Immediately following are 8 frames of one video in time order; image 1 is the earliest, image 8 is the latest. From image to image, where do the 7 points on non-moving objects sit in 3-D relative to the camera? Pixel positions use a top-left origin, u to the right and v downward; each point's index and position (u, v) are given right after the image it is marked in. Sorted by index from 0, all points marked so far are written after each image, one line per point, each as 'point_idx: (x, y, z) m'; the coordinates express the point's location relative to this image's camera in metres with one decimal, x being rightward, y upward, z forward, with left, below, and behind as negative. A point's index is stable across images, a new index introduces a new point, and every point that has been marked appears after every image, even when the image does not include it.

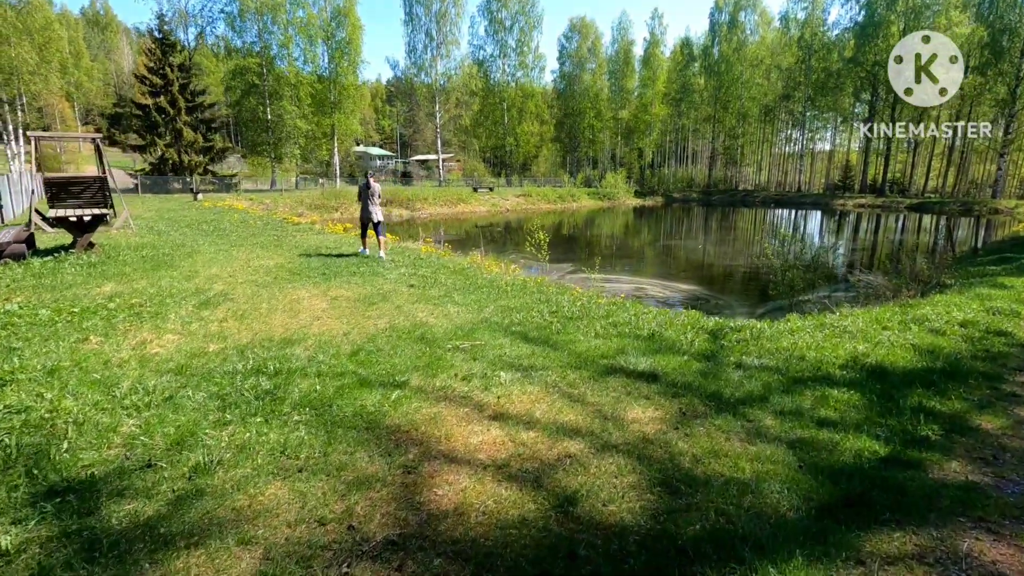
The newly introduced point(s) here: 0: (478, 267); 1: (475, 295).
0: (-0.7, +0.4, +10.6) m
1: (-0.5, -0.1, +7.3) m
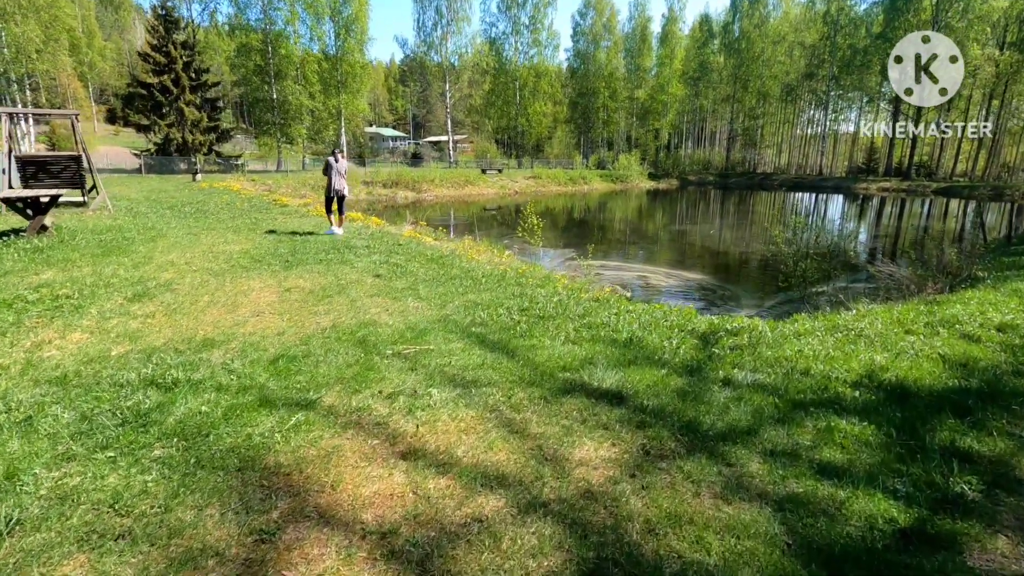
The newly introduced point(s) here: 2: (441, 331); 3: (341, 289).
0: (-1.0, +0.6, +9.9) m
1: (-0.9, 0.0, +6.6) m
2: (-0.7, -0.4, +5.0) m
3: (-2.1, 0.0, +6.7) m
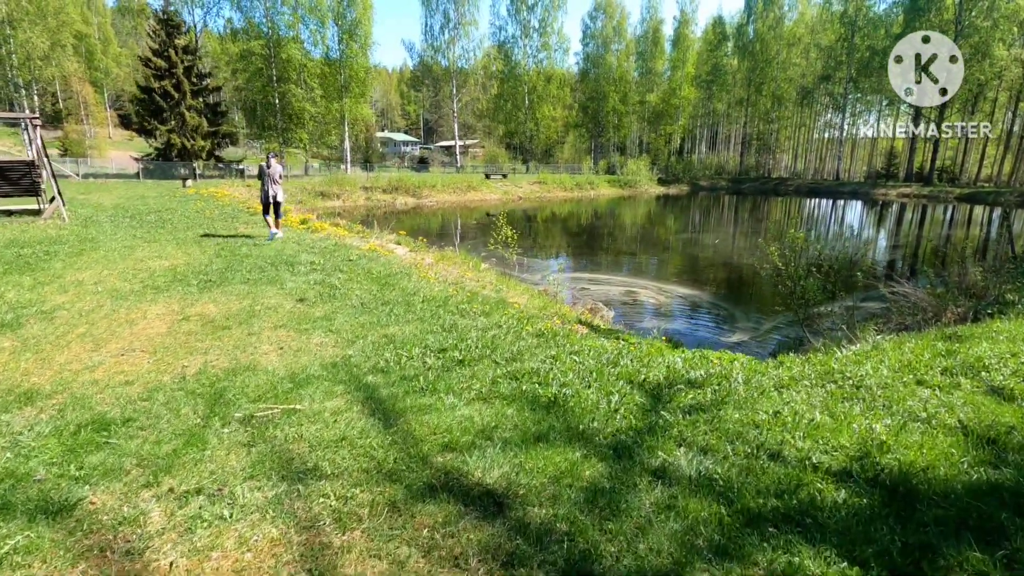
0: (-1.6, +0.3, +8.9) m
1: (-1.5, -0.3, +5.6) m
2: (-1.4, -0.7, +4.1) m
3: (-2.8, -0.3, +5.7) m
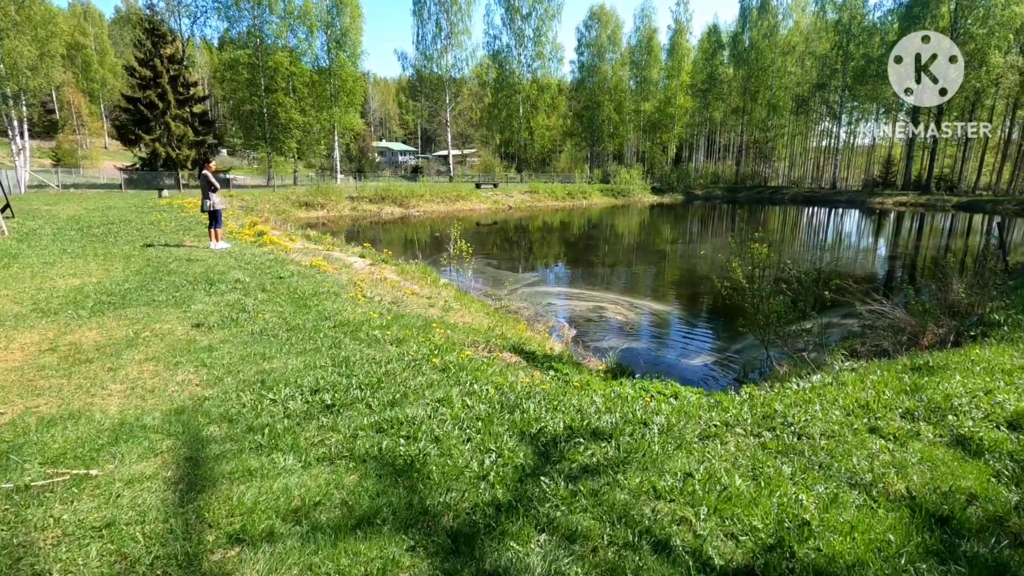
0: (-2.4, 0.0, +8.3) m
1: (-2.4, -0.5, +5.0) m
2: (-2.3, -0.9, +3.4) m
3: (-3.6, -0.5, +5.1) m
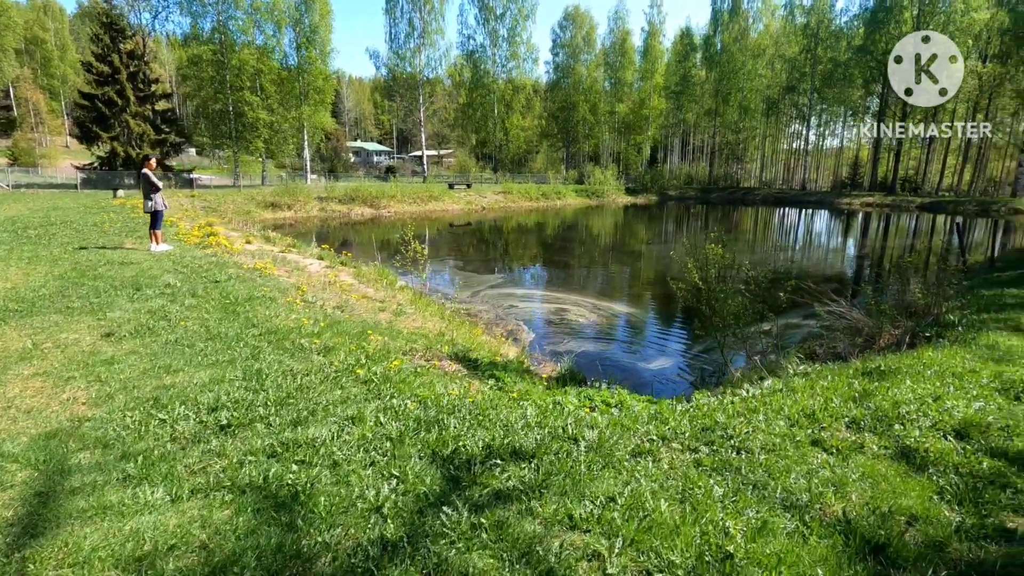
0: (-3.1, -0.1, +7.8) m
1: (-3.0, -0.6, +4.5) m
2: (-2.8, -1.0, +3.0) m
3: (-4.2, -0.6, +4.6) m
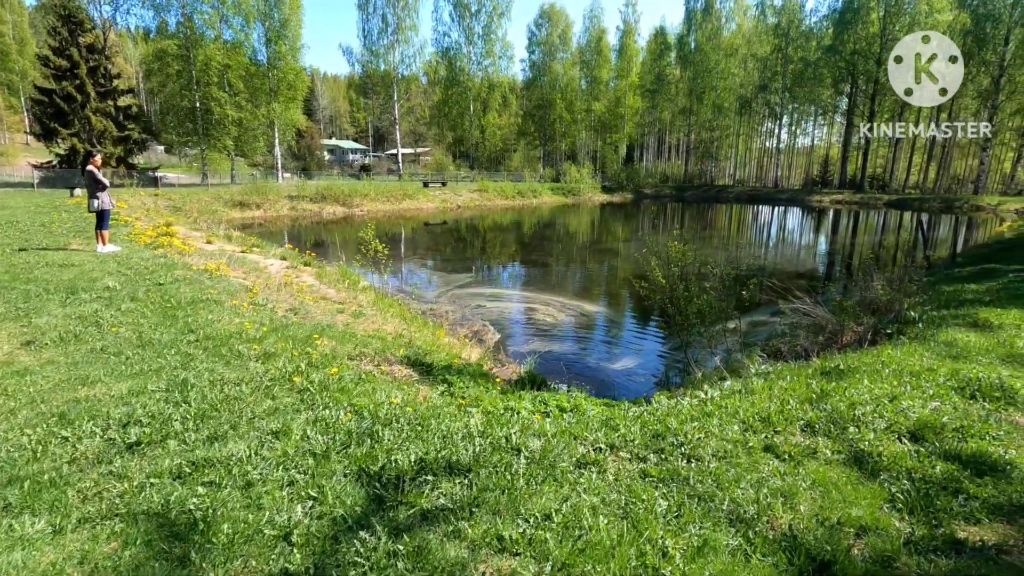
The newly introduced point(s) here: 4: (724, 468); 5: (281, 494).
0: (-3.7, -0.1, +7.5) m
1: (-3.4, -0.6, +4.2) m
2: (-3.1, -1.0, +2.7) m
3: (-4.6, -0.7, +4.2) m
4: (+1.3, -1.1, +3.2) m
5: (-1.1, -1.0, +2.6) m
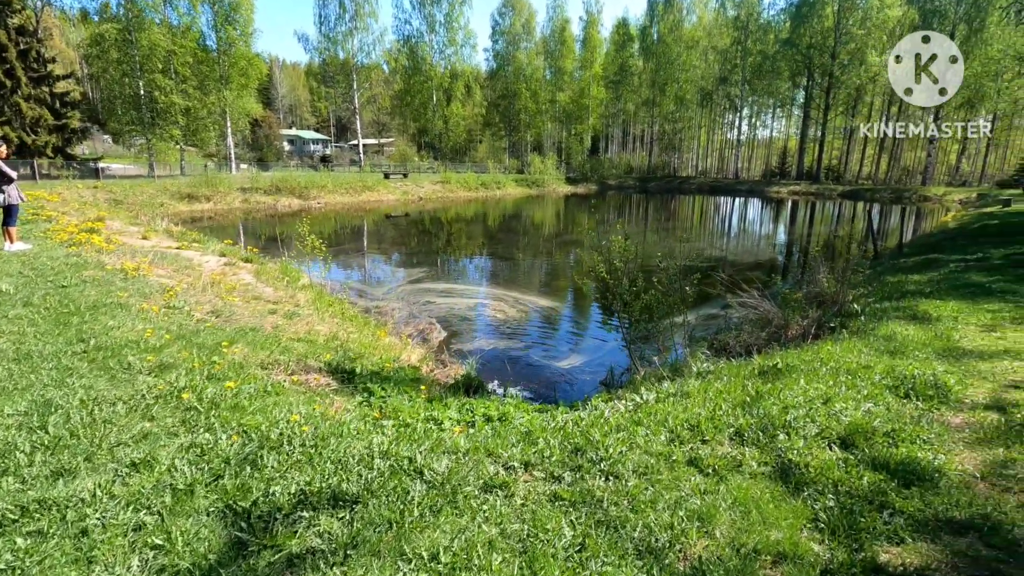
0: (-4.4, -0.1, +6.9) m
1: (-4.0, -0.7, +3.7) m
2: (-3.6, -1.1, +2.2) m
3: (-5.2, -0.7, +3.6) m
4: (+0.7, -1.1, +2.9) m
5: (-1.6, -1.1, +2.3) m
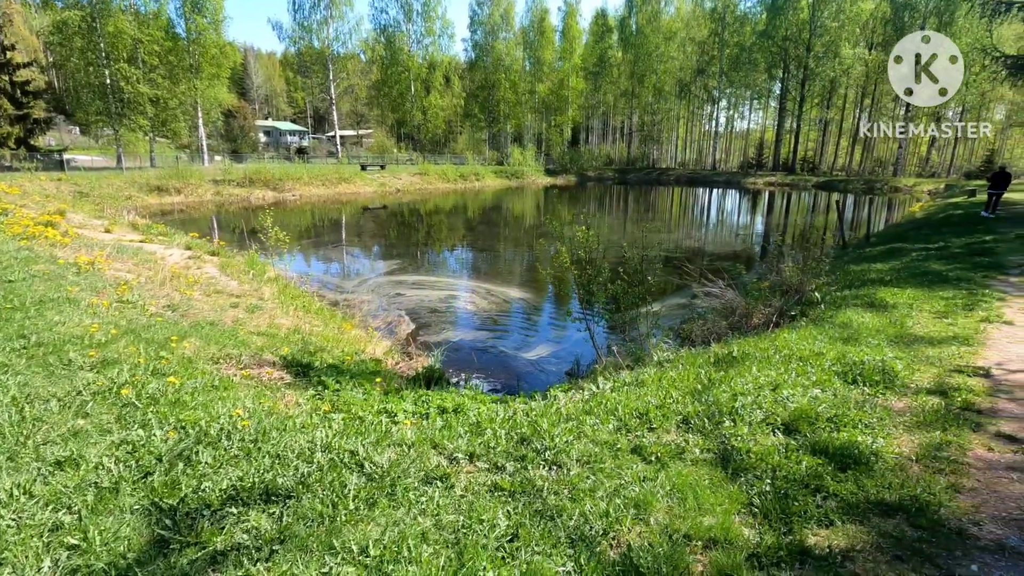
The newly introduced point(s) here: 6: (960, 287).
0: (-4.9, 0.0, +6.8) m
1: (-4.3, -0.7, +3.5) m
2: (-3.9, -1.1, +2.0) m
3: (-5.6, -0.7, +3.4) m
4: (+0.4, -1.0, +2.9) m
5: (-1.9, -1.0, +2.2) m
6: (+6.3, 0.0, +7.6) m
